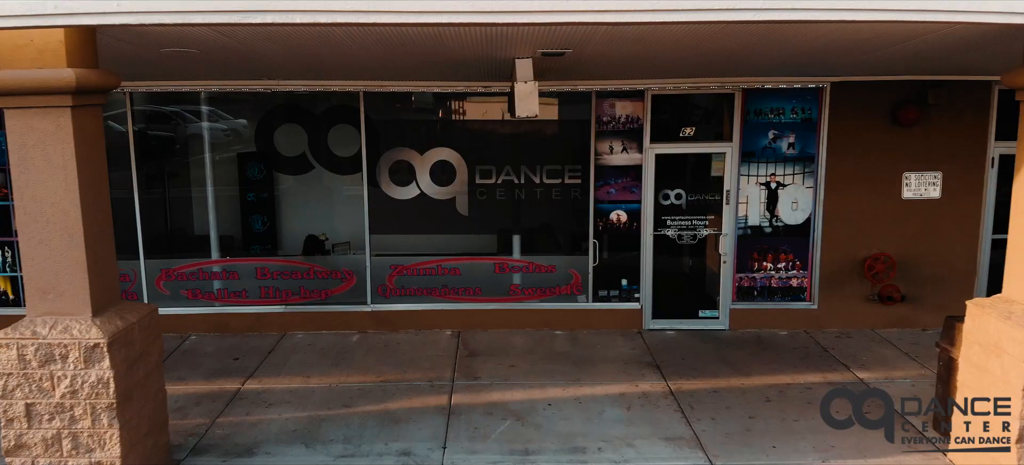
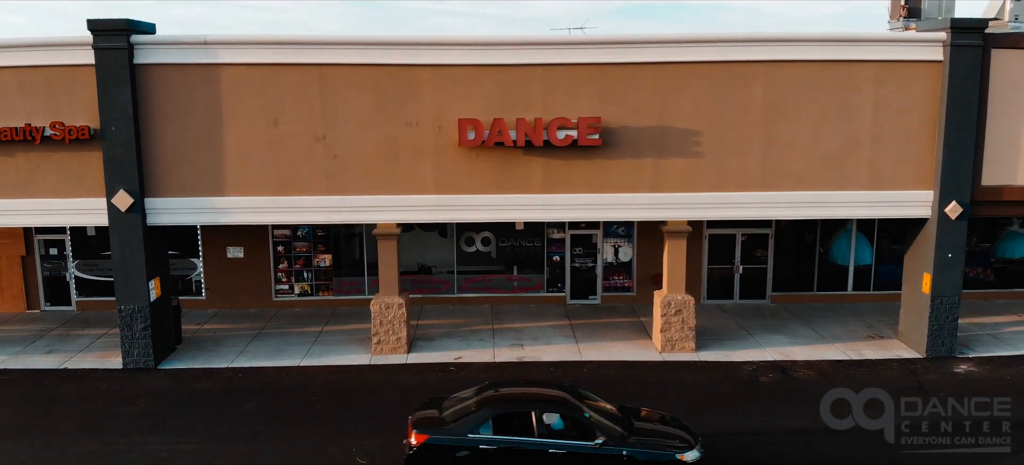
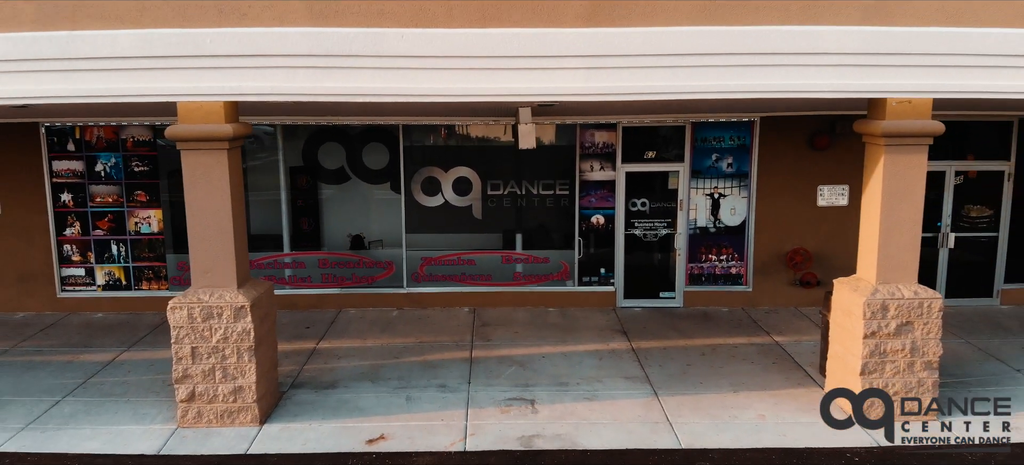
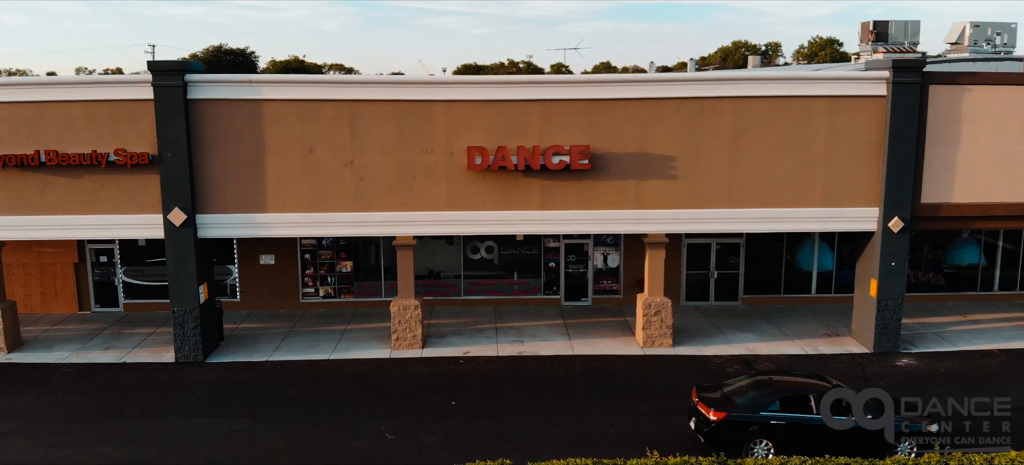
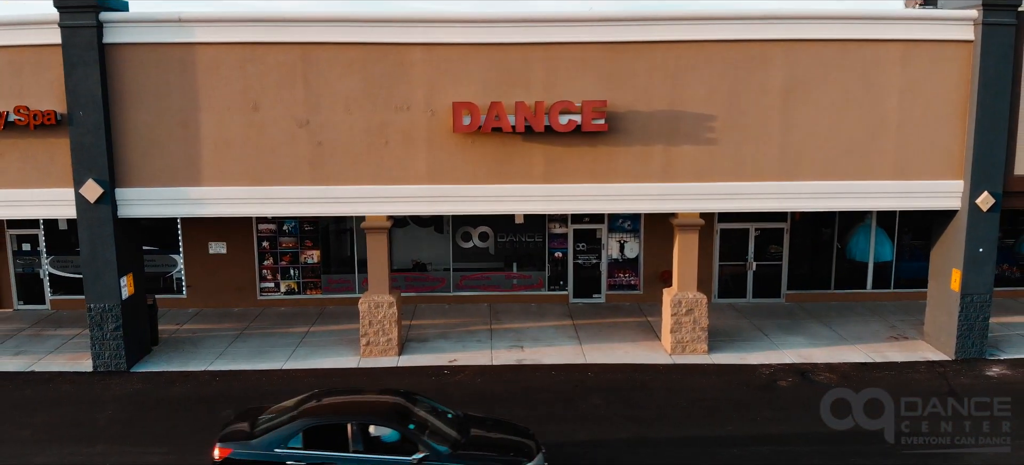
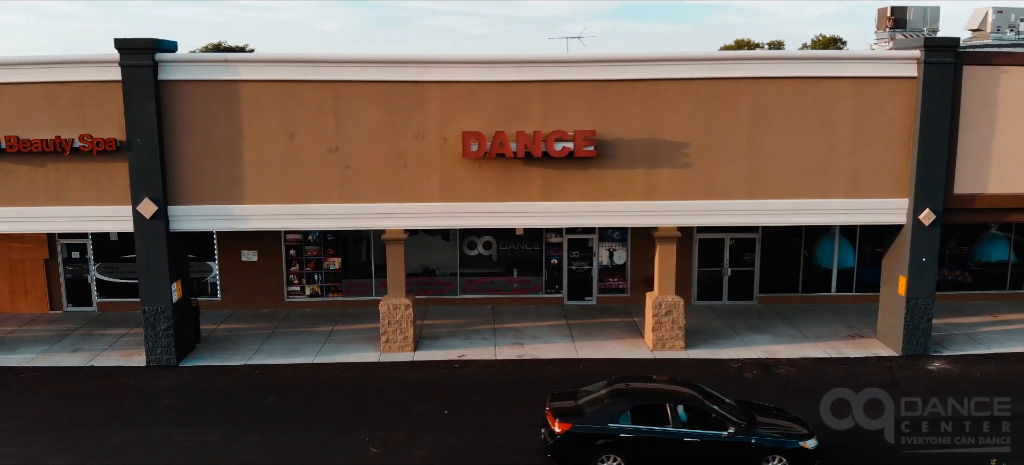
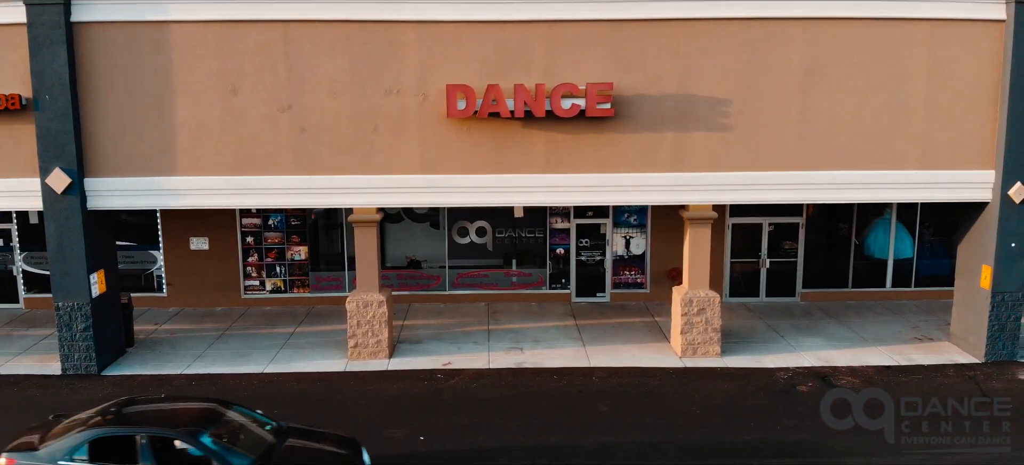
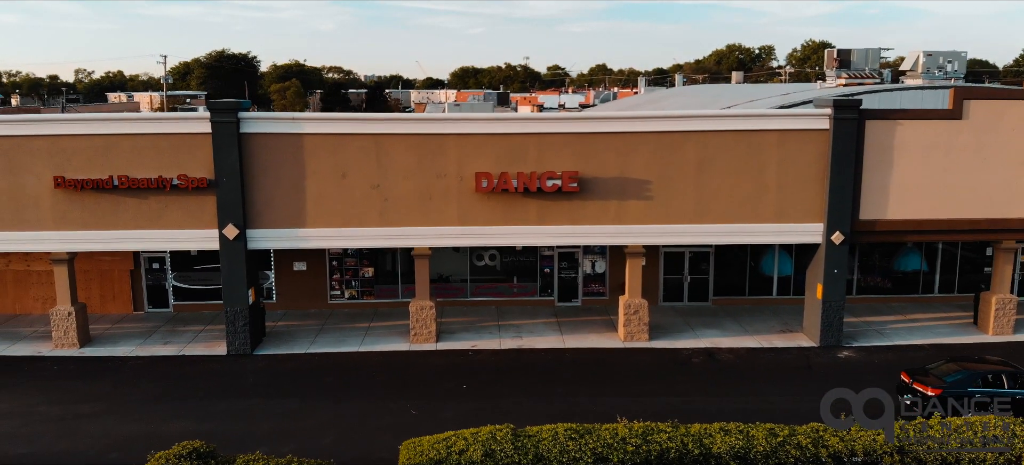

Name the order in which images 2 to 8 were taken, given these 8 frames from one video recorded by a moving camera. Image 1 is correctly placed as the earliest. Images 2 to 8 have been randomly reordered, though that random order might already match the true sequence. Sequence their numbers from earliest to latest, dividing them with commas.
3, 7, 5, 2, 6, 4, 8
